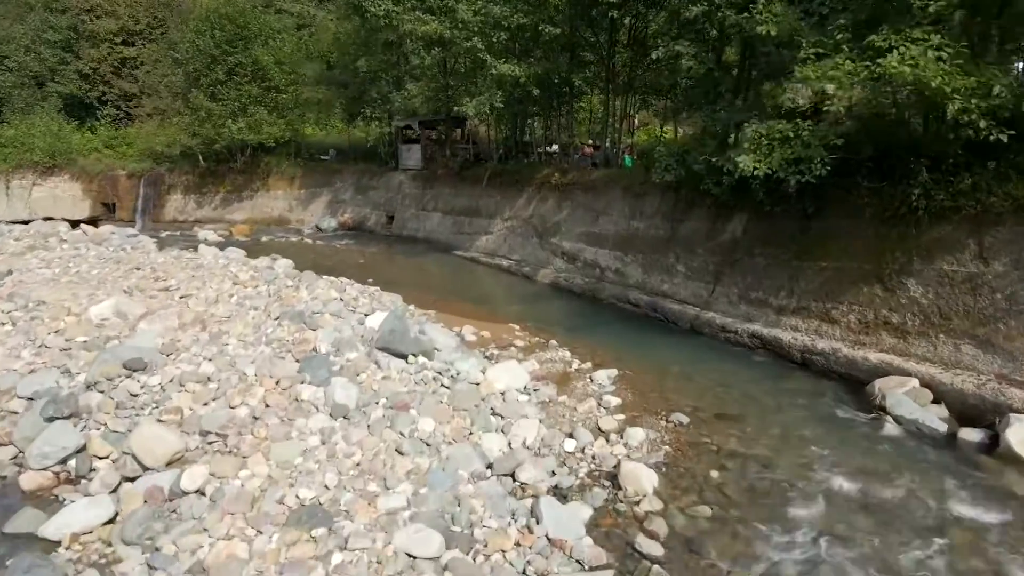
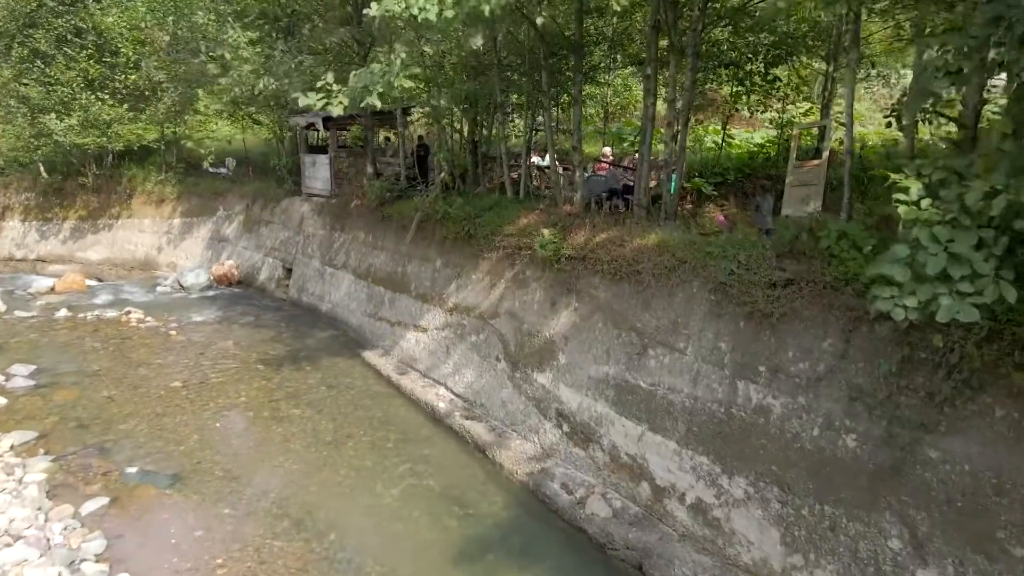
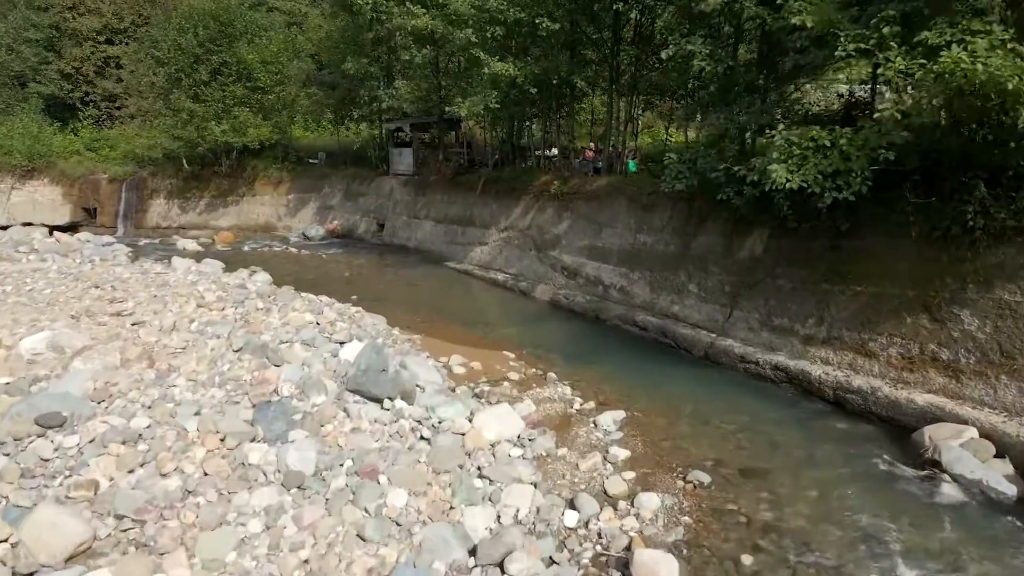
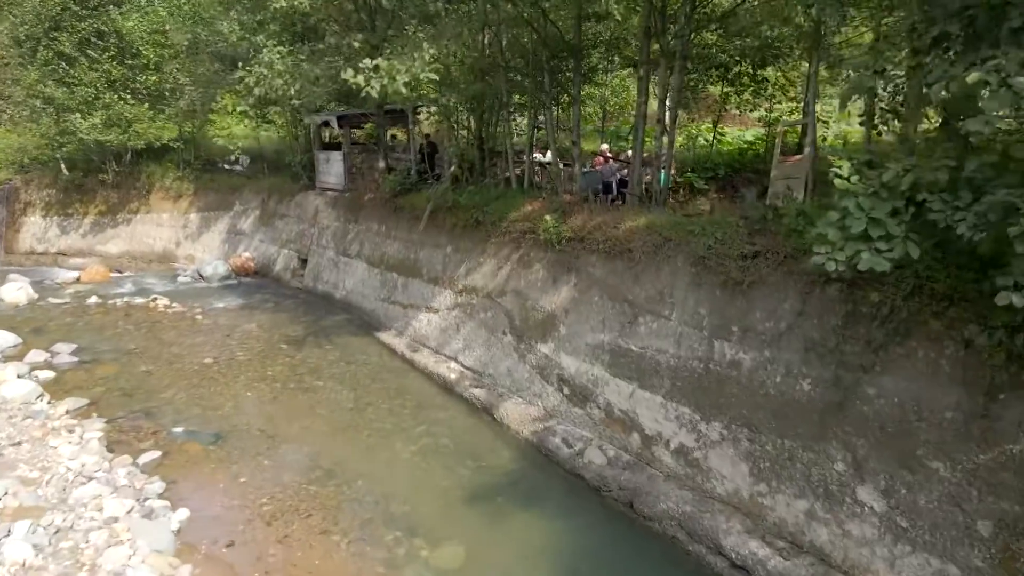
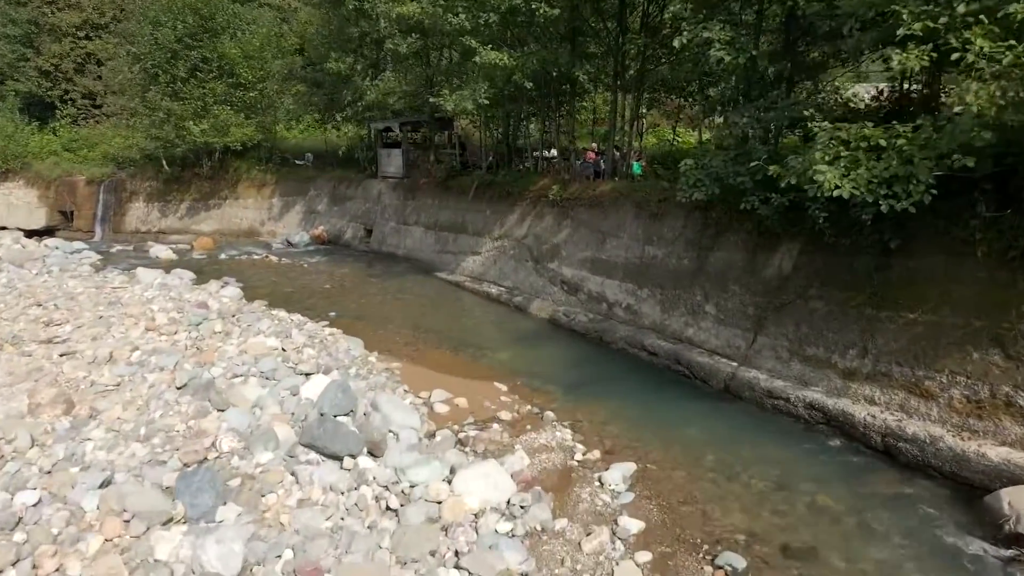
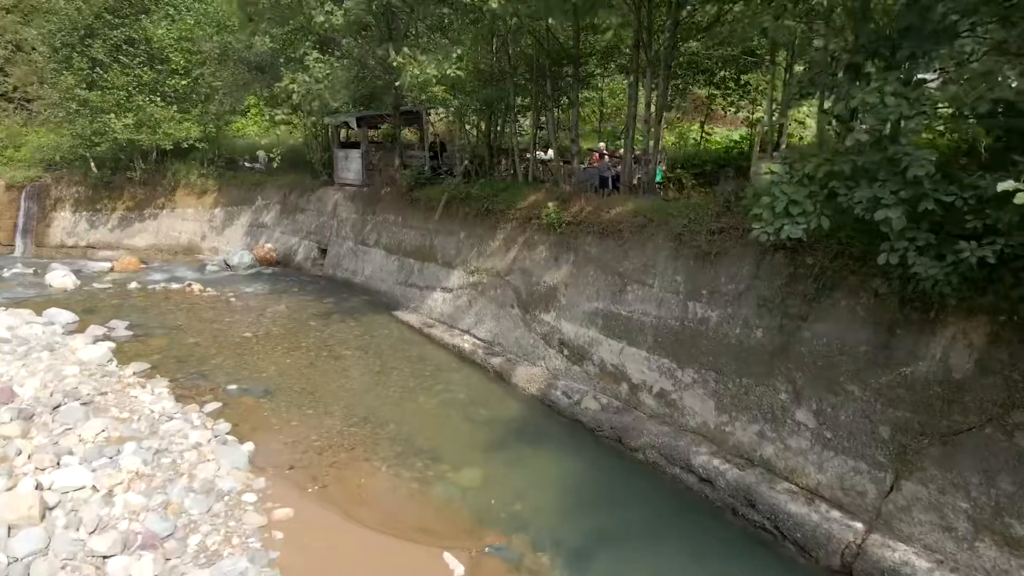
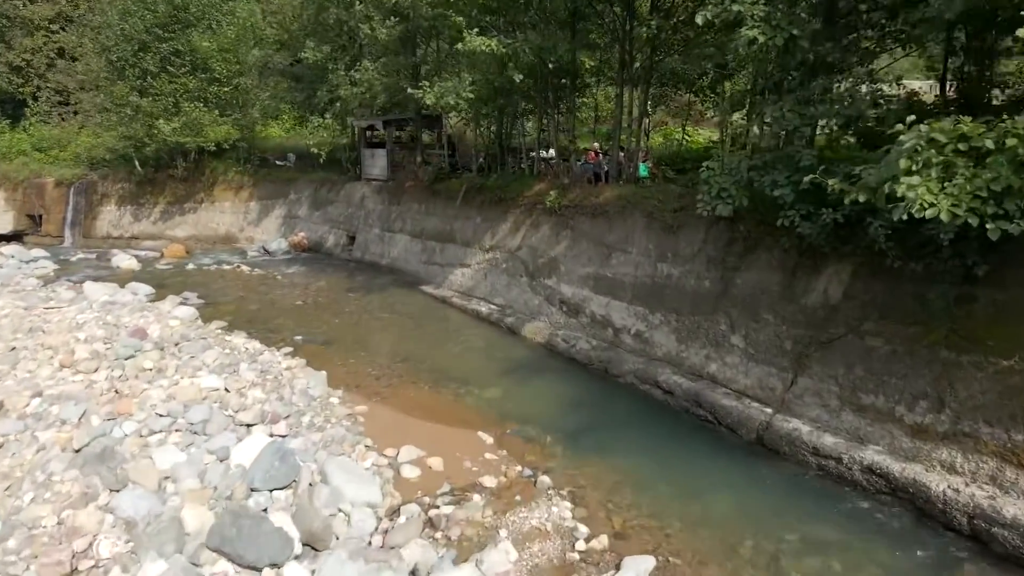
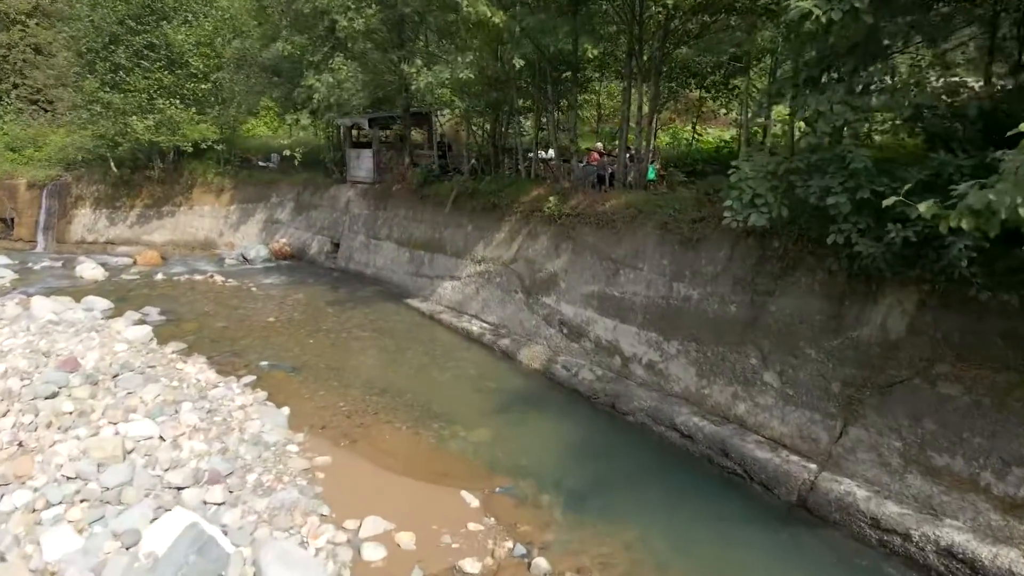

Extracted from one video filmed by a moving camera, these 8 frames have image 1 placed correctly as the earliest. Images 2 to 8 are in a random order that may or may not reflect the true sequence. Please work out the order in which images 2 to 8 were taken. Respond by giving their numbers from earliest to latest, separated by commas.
3, 5, 7, 8, 6, 4, 2
